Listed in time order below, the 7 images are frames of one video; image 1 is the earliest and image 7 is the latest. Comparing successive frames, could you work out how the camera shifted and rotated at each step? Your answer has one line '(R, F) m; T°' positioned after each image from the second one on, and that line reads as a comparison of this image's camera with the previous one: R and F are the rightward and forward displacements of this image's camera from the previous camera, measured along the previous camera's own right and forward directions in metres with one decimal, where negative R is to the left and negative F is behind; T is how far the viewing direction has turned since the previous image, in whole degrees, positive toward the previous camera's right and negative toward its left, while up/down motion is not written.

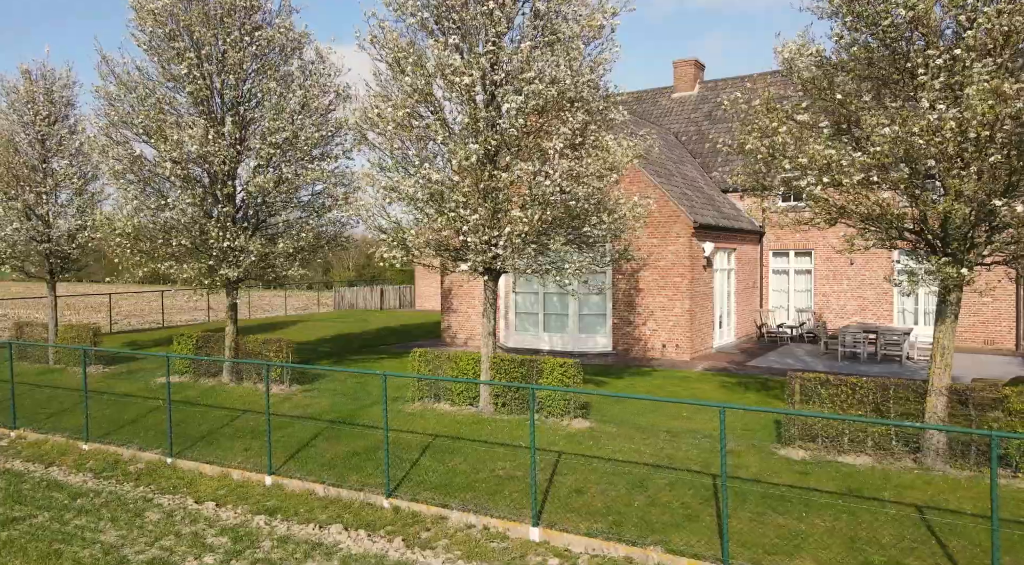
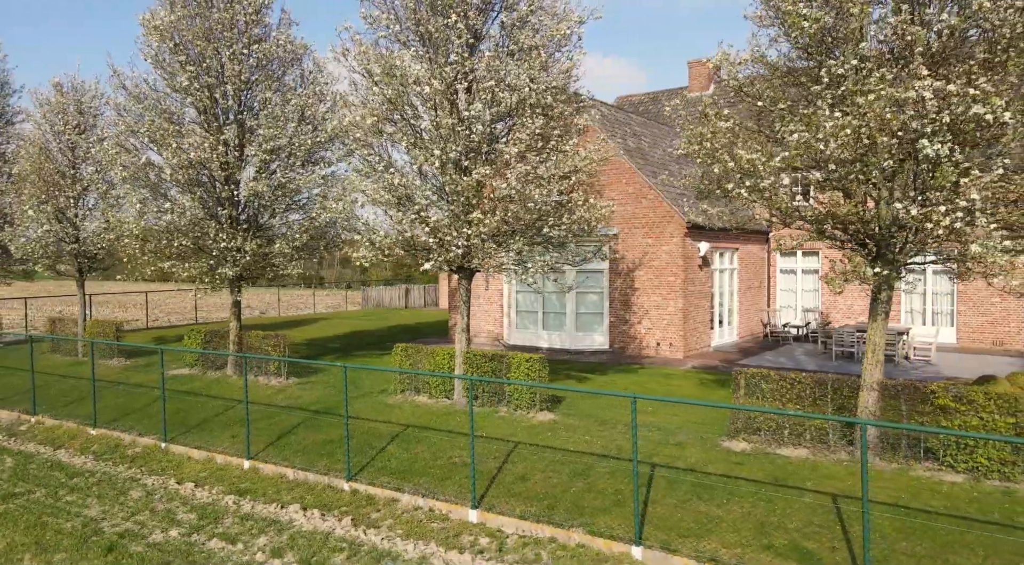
(+1.1, -0.4) m; -3°
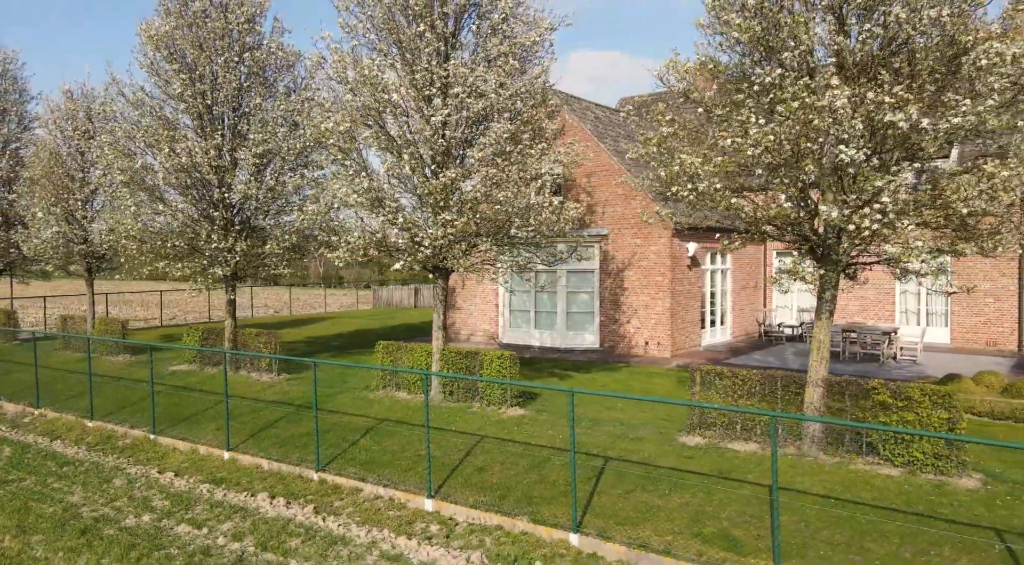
(+0.8, -0.3) m; -2°
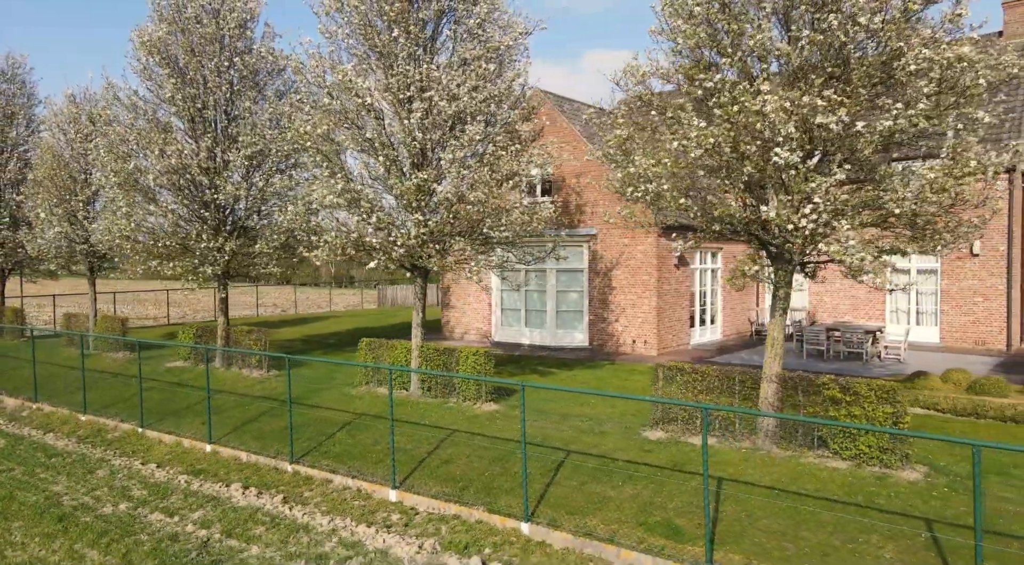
(+0.6, -0.3) m; -1°
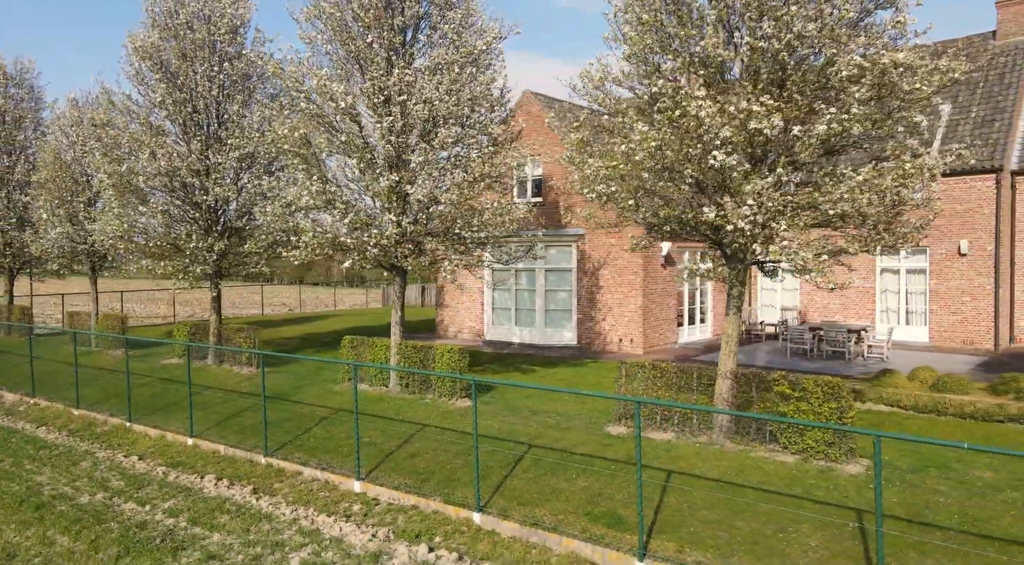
(+0.6, -0.2) m; -1°
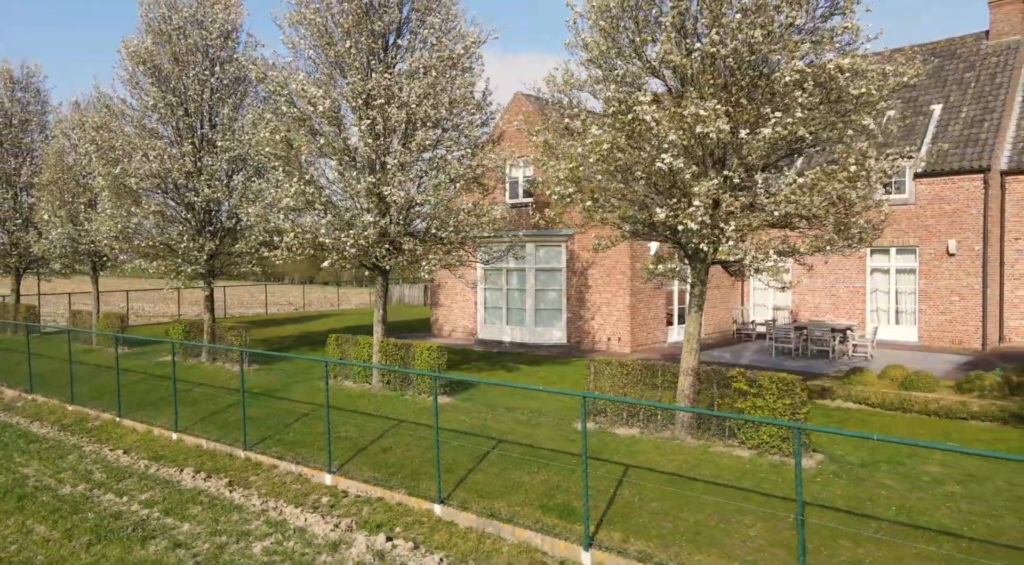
(+0.6, -0.2) m; -1°
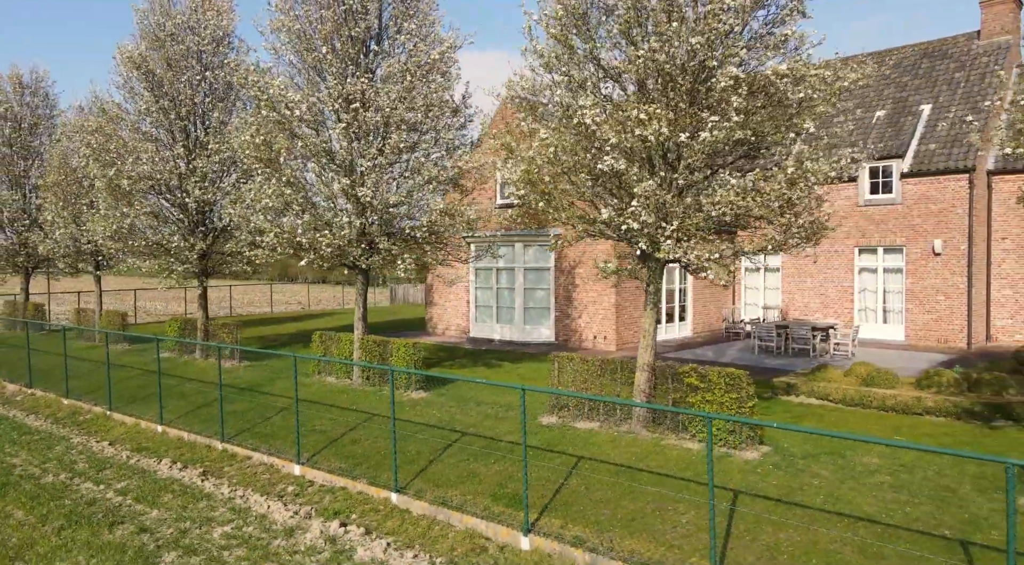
(+0.7, -0.3) m; -1°
